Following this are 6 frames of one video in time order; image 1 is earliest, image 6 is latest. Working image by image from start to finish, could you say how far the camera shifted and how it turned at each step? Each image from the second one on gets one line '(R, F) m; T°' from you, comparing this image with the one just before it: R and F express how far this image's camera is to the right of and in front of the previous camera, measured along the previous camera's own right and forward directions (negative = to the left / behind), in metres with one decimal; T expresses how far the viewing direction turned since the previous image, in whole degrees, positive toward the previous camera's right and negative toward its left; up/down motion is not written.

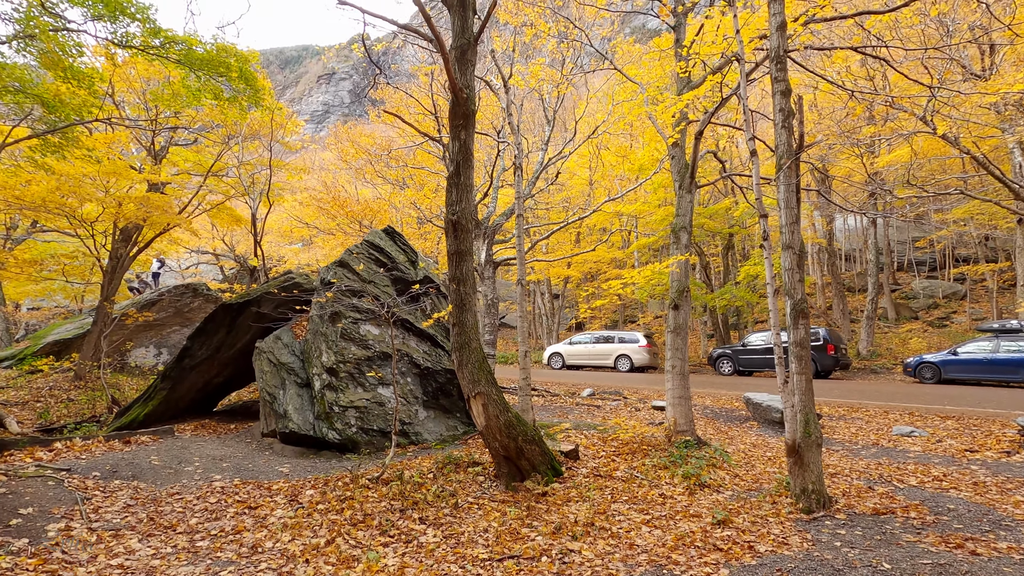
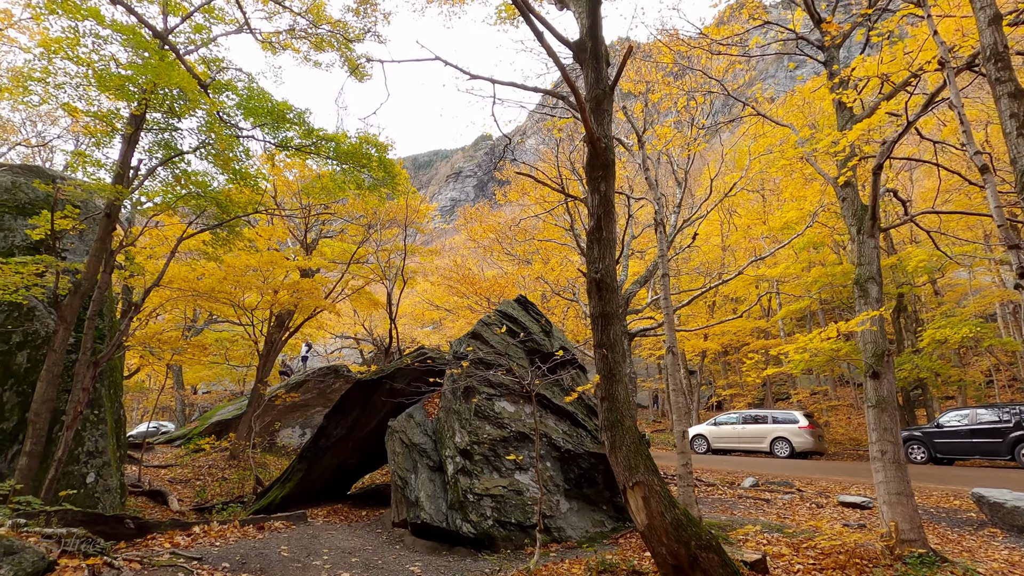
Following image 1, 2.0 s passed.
(-0.3, +0.7) m; -12°
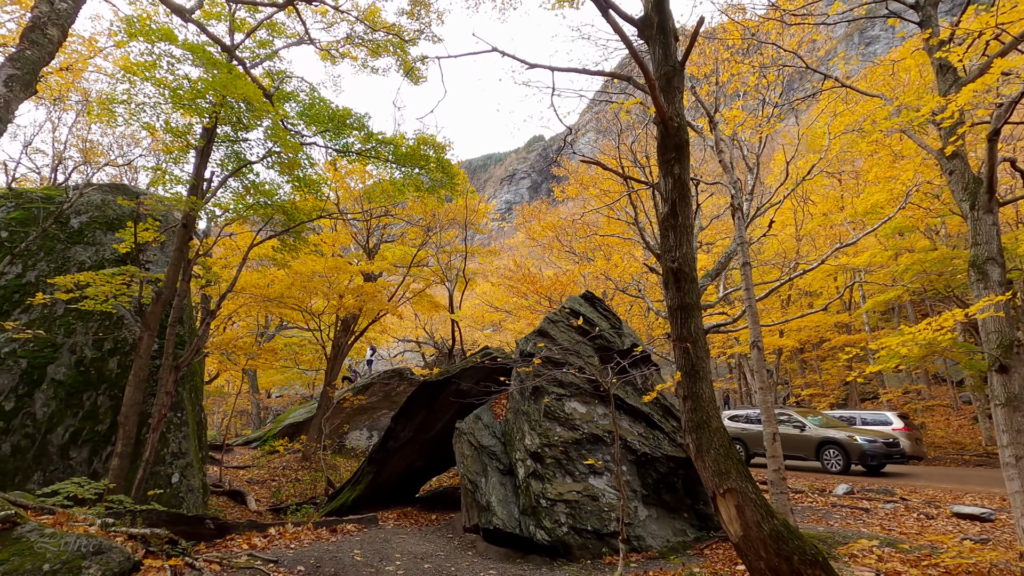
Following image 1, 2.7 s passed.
(-0.1, +0.3) m; -6°
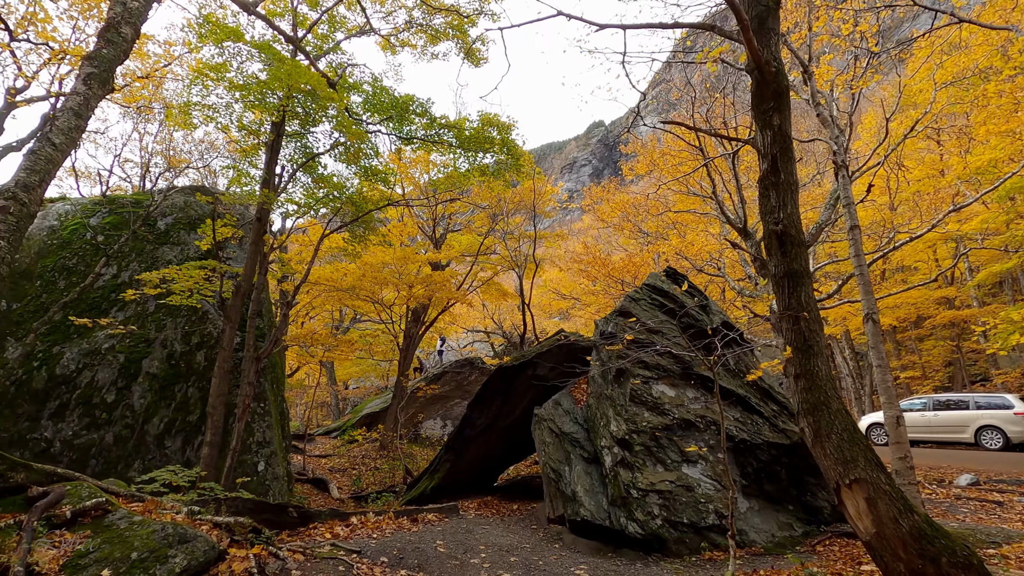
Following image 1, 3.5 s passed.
(-0.2, +0.4) m; -7°
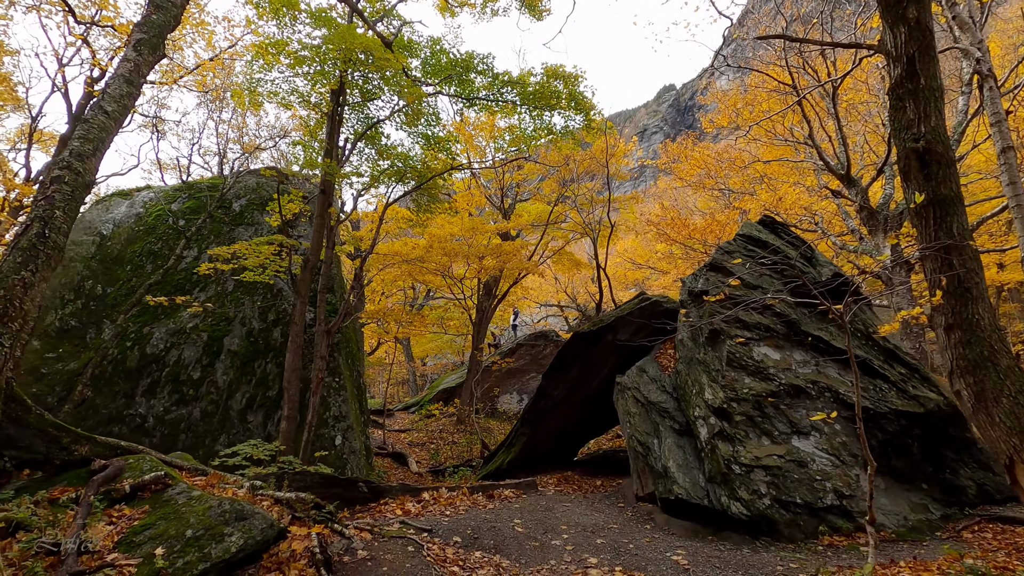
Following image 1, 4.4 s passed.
(0.0, +0.5) m; -7°
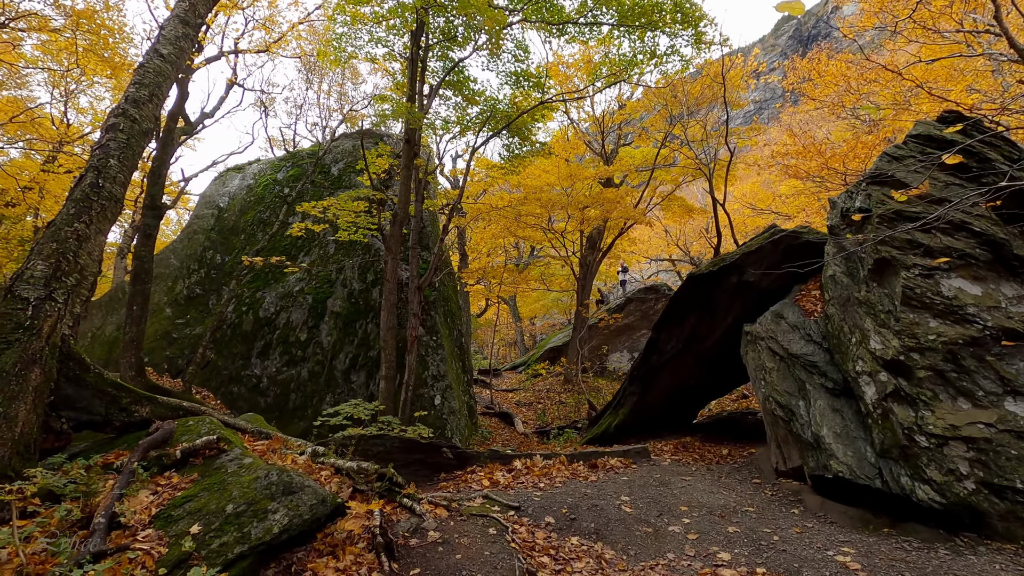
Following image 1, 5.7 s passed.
(+0.1, +0.8) m; -12°
